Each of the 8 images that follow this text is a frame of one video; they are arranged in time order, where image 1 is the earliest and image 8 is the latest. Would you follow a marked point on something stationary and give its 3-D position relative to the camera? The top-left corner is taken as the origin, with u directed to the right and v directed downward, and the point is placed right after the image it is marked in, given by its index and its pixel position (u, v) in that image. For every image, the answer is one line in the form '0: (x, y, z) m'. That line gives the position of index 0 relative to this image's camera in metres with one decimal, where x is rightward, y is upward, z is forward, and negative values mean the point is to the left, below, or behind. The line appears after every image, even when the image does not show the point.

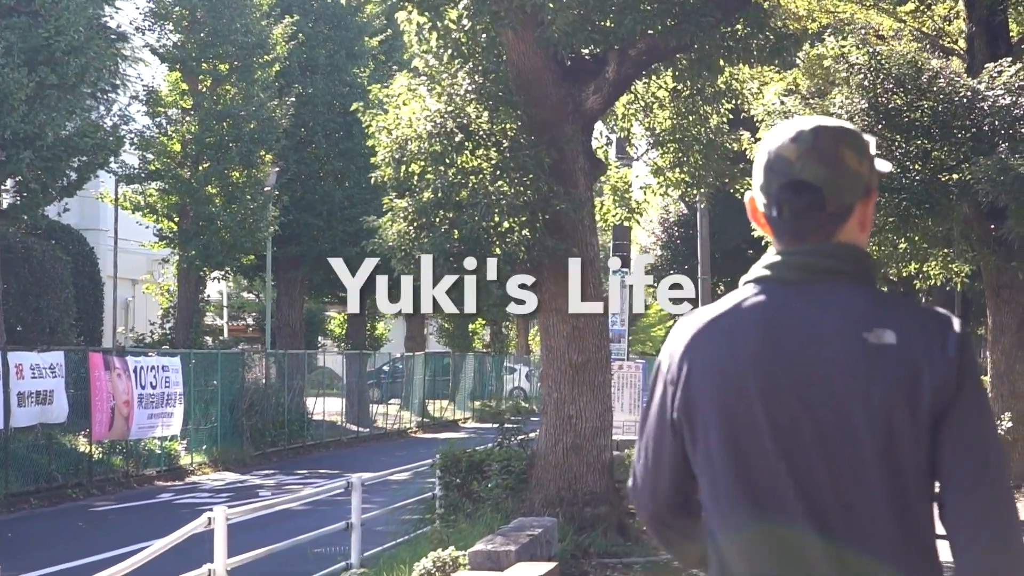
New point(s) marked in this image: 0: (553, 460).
0: (+0.2, -0.9, +10.6) m
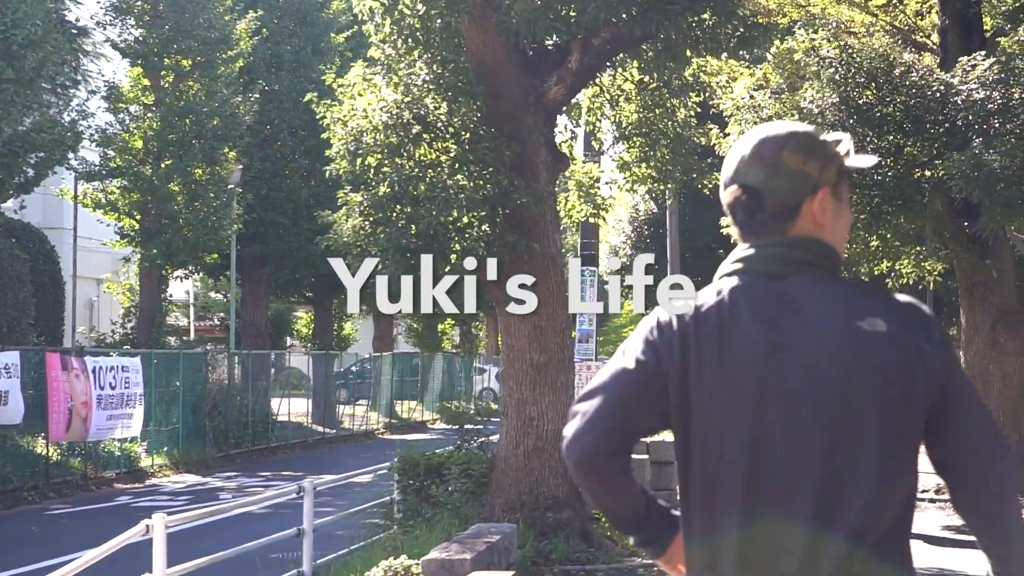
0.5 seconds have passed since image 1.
0: (0.0, -0.9, +10.2) m
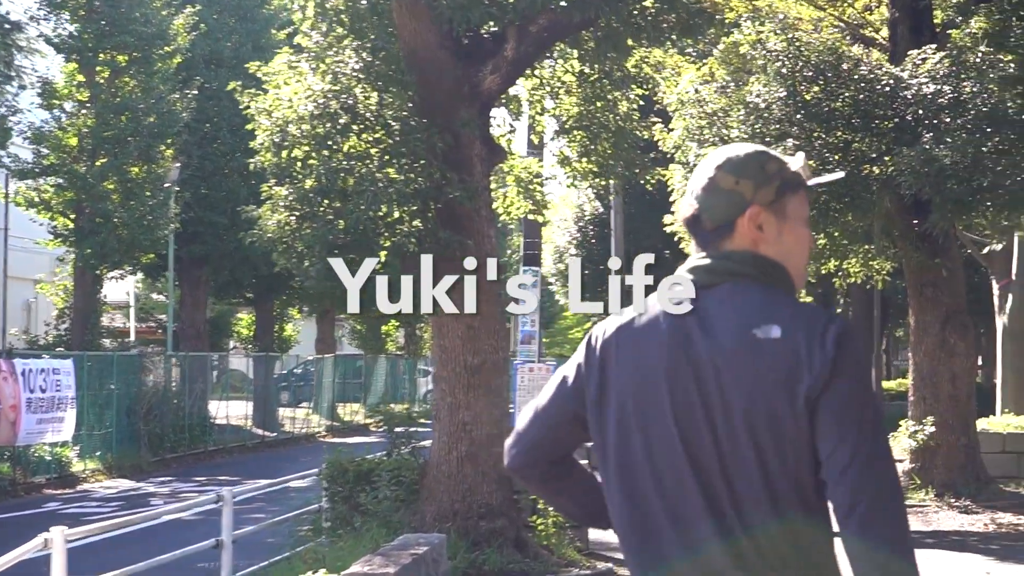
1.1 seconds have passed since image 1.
0: (-0.3, -0.9, +9.8) m
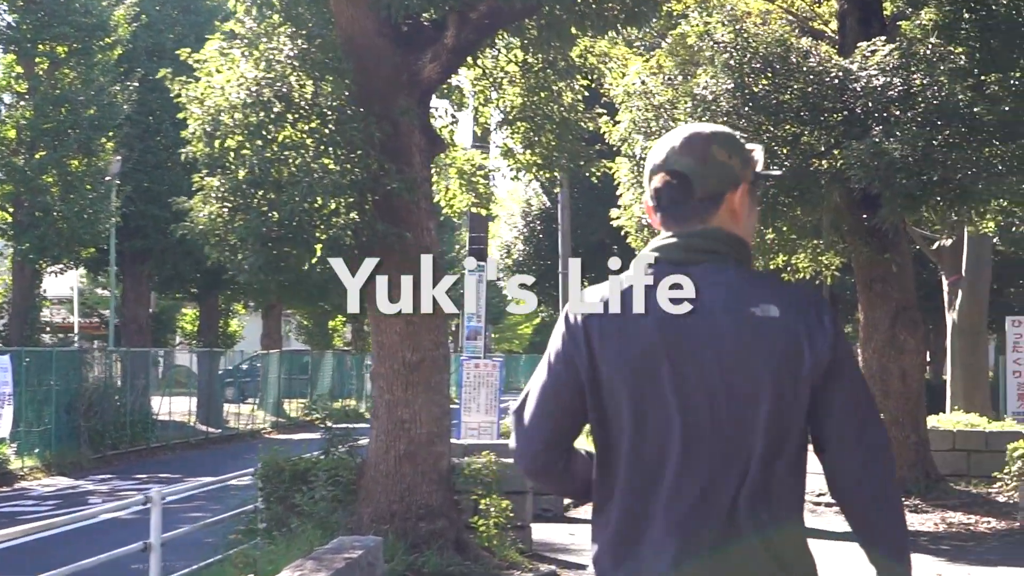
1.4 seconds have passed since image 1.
0: (-0.6, -0.9, +9.5) m
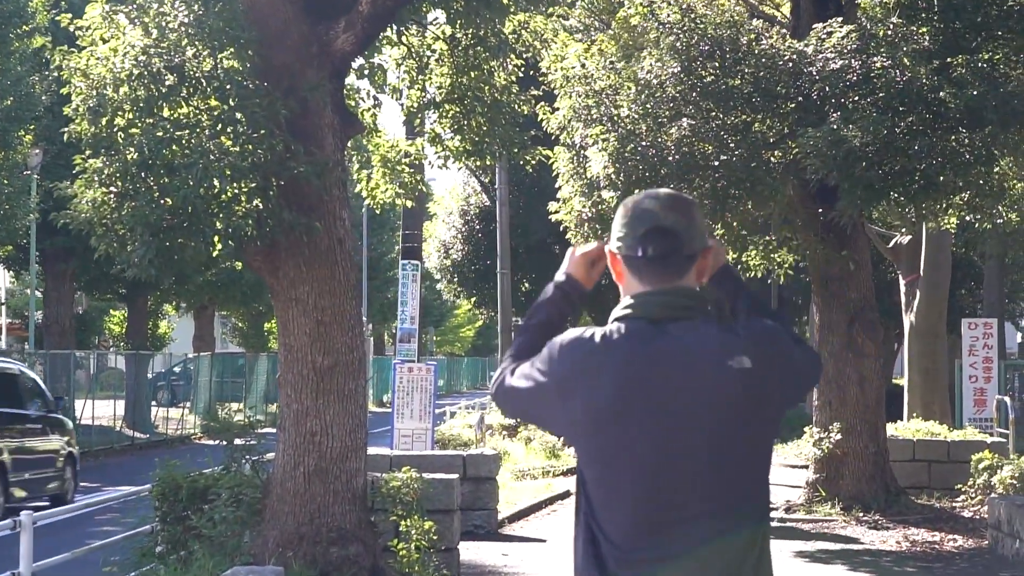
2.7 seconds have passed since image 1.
0: (-0.9, -0.8, +8.5) m
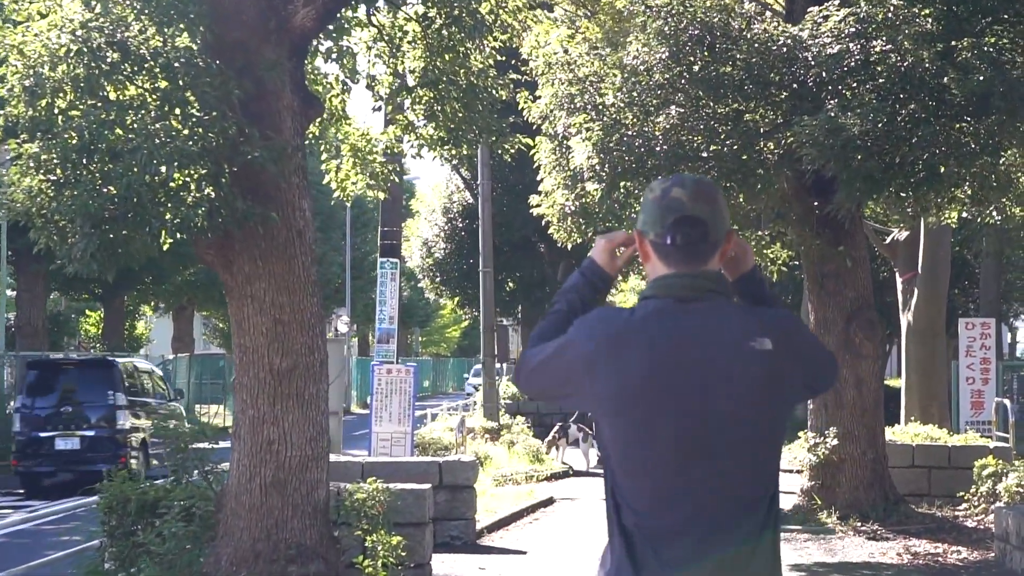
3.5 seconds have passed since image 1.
0: (-1.0, -0.8, +7.8) m
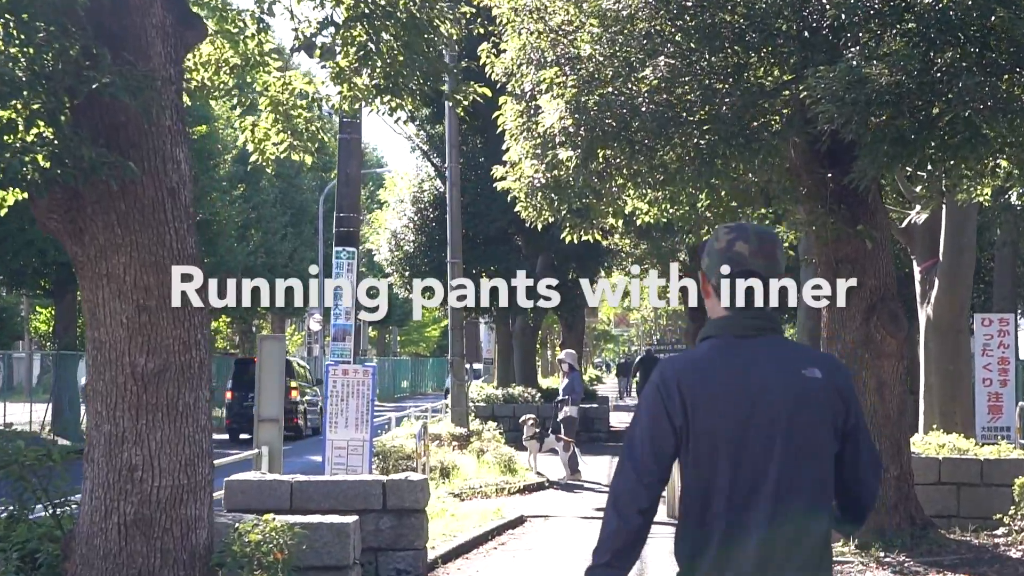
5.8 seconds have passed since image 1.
0: (-1.2, -0.8, +5.9) m
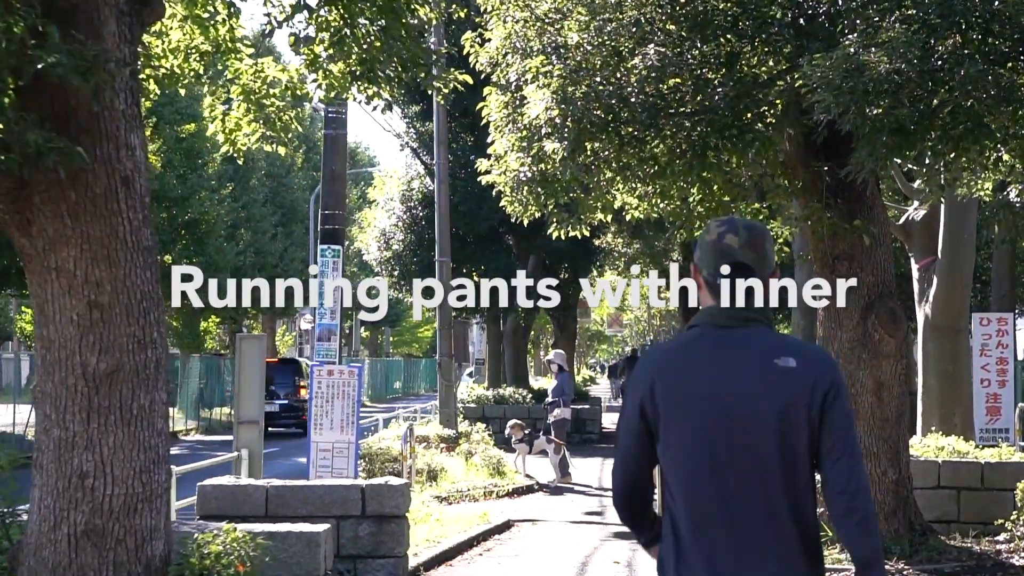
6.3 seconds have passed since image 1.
0: (-1.3, -0.7, +5.5) m
